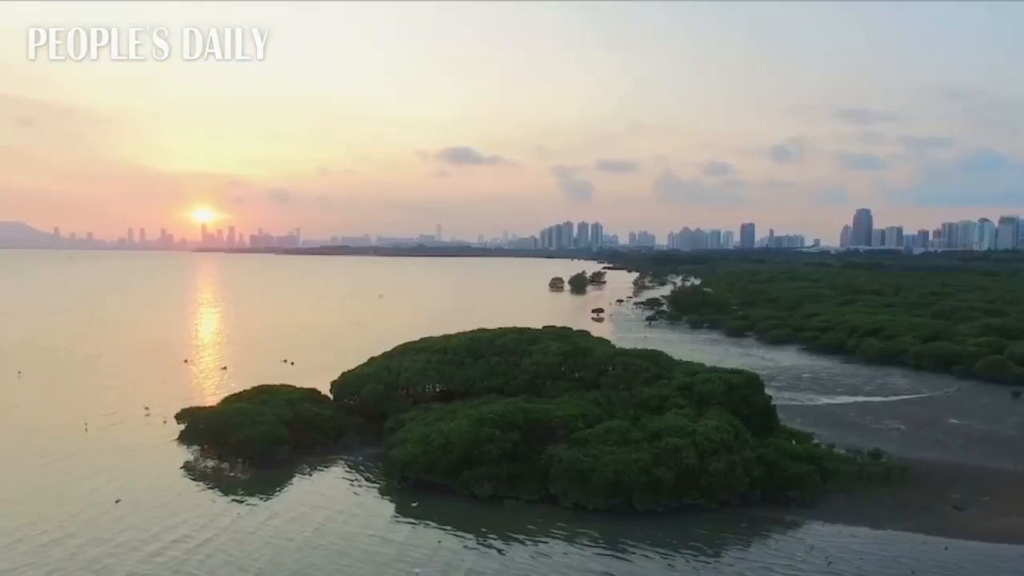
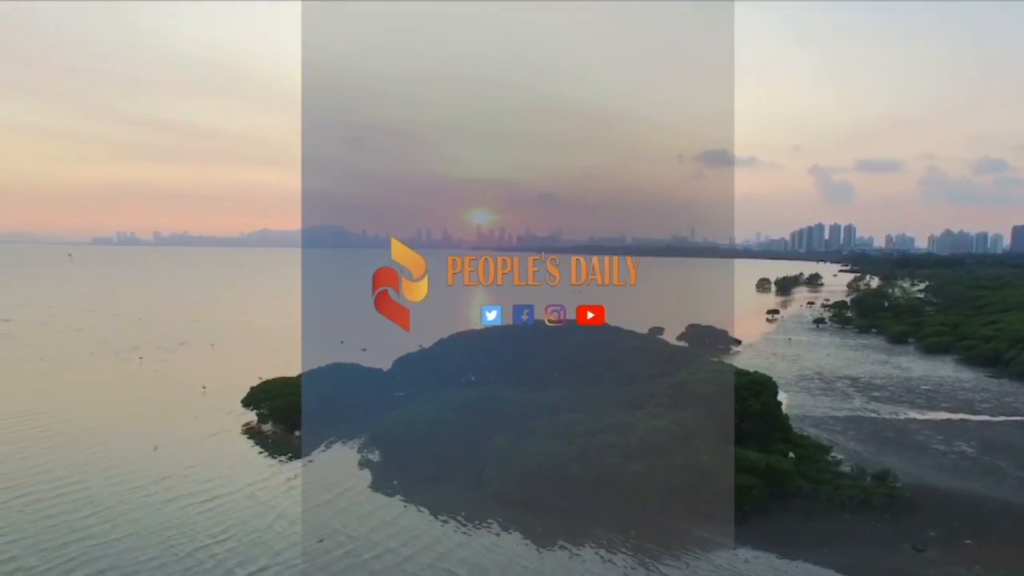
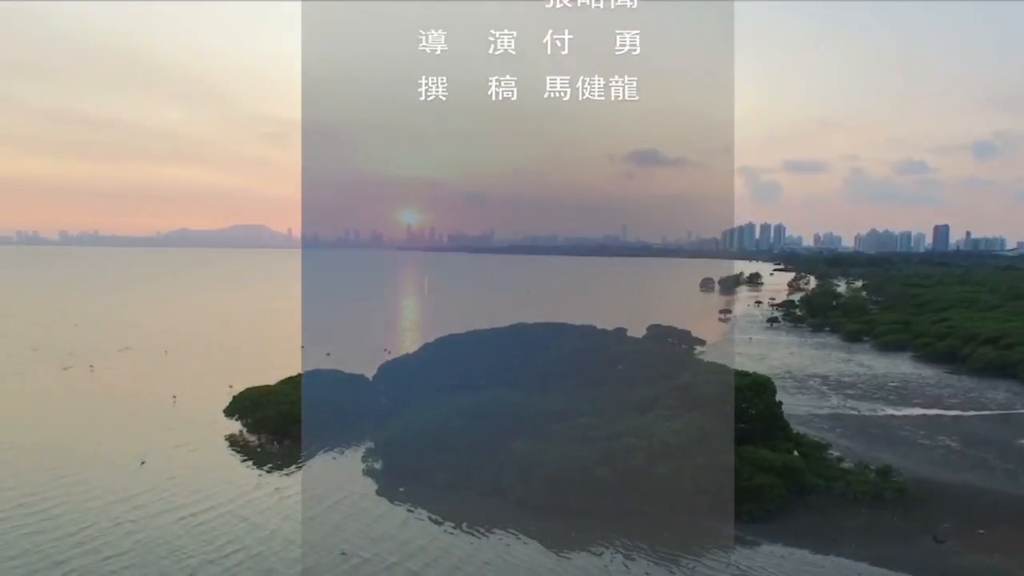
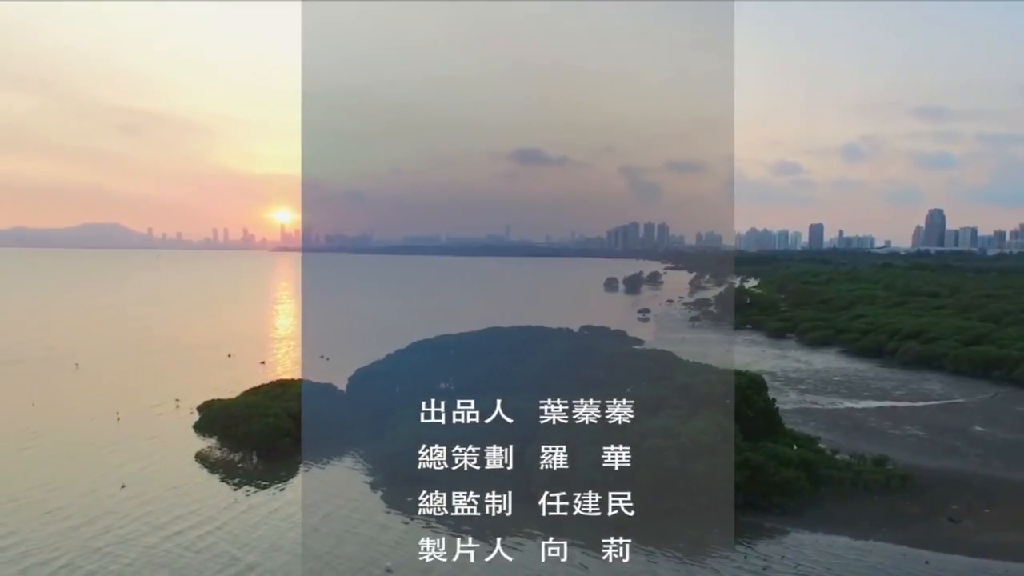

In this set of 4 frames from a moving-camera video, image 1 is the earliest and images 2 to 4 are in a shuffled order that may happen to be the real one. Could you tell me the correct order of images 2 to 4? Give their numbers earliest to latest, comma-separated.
4, 3, 2
